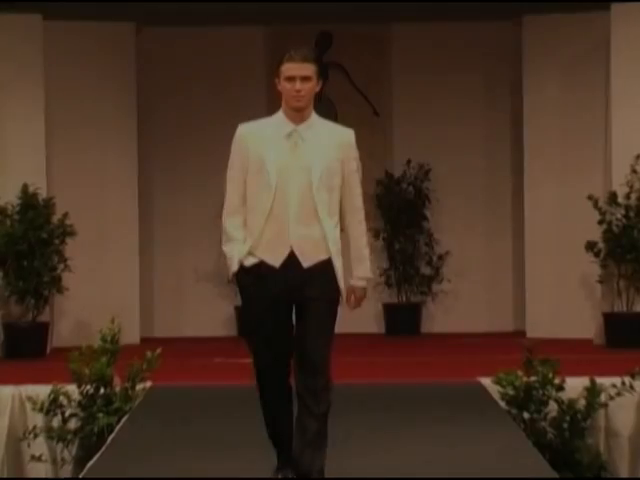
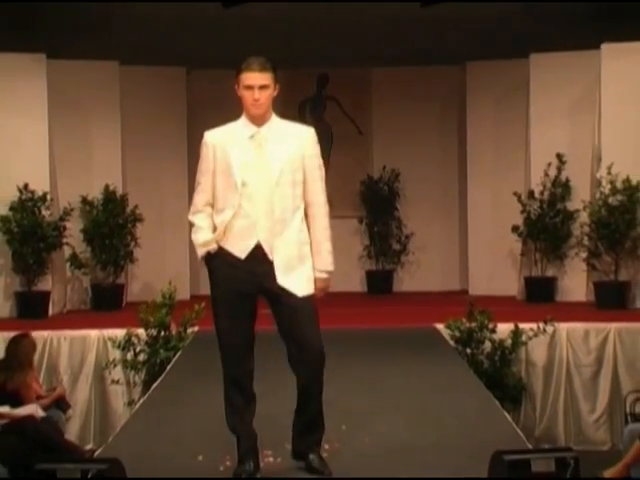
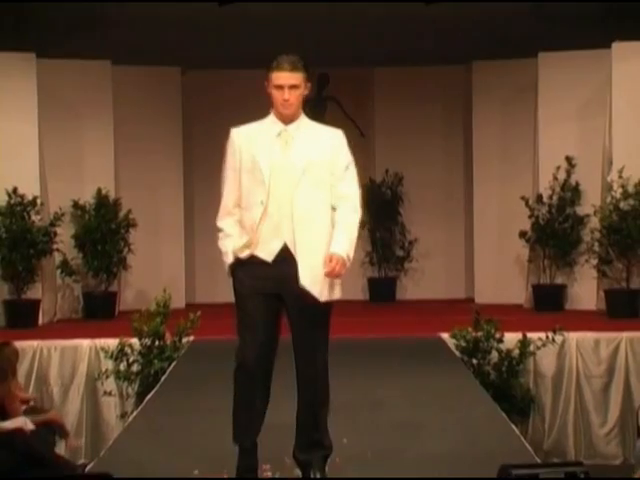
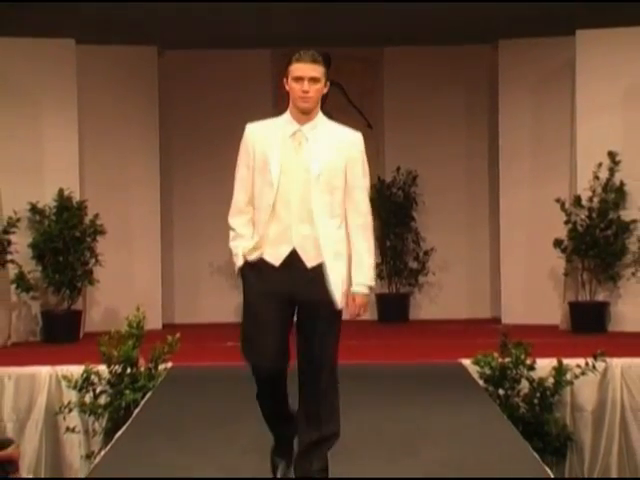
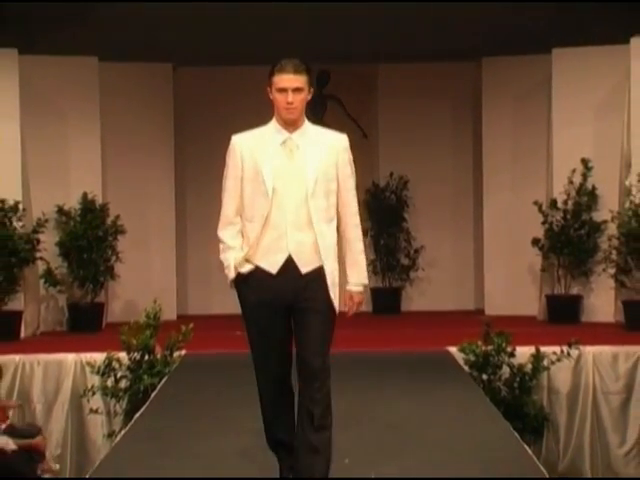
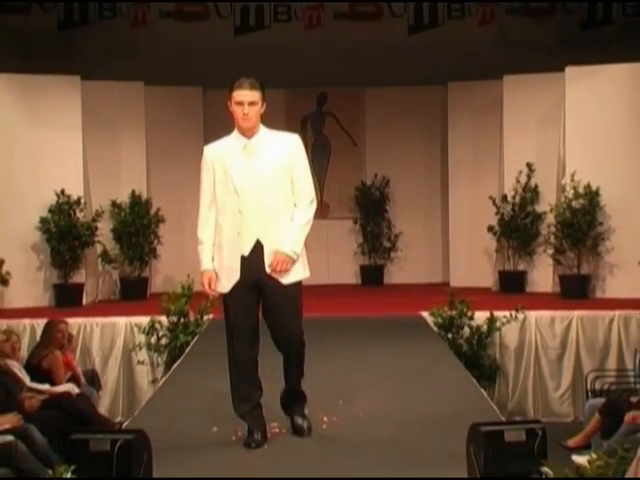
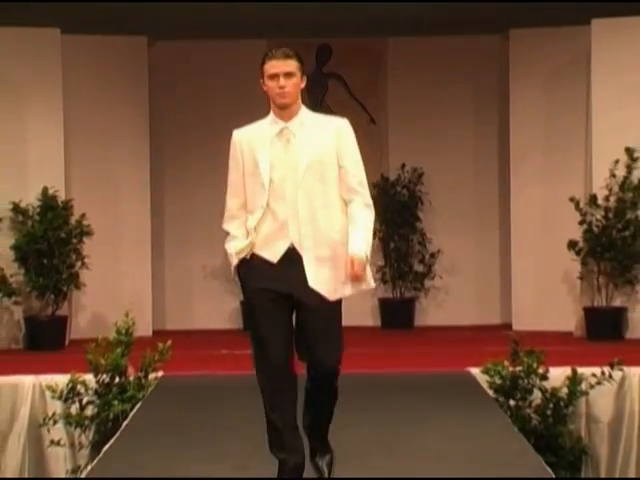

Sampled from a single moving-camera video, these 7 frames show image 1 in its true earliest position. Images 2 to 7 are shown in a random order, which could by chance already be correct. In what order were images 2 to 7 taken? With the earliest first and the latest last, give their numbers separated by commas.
7, 4, 5, 3, 2, 6
